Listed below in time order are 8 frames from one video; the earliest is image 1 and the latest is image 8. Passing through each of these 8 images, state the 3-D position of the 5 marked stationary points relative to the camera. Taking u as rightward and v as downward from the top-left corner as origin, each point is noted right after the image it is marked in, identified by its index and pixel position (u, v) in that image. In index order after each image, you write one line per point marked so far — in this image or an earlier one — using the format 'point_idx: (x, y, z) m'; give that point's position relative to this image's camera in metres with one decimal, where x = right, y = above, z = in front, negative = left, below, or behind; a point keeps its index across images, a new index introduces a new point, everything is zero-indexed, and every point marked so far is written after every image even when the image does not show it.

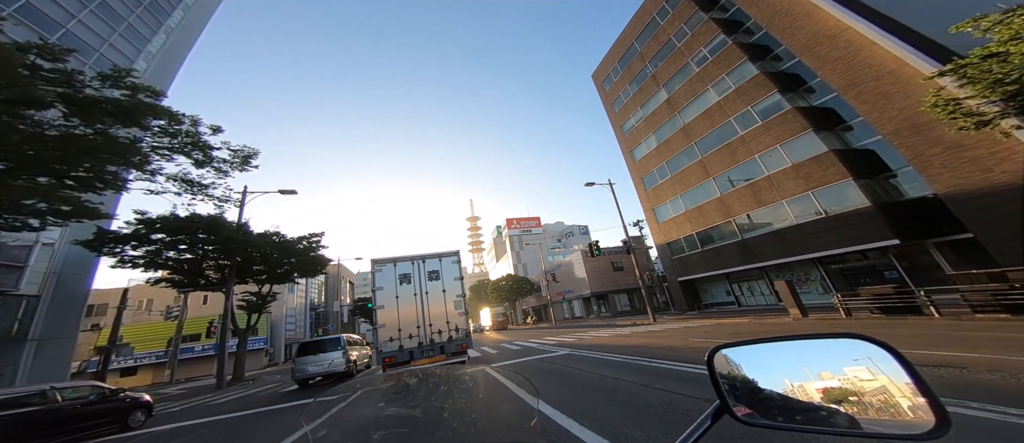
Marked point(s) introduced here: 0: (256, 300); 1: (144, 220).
0: (-14.9, -4.7, +17.3) m
1: (-18.1, 0.0, +14.7) m
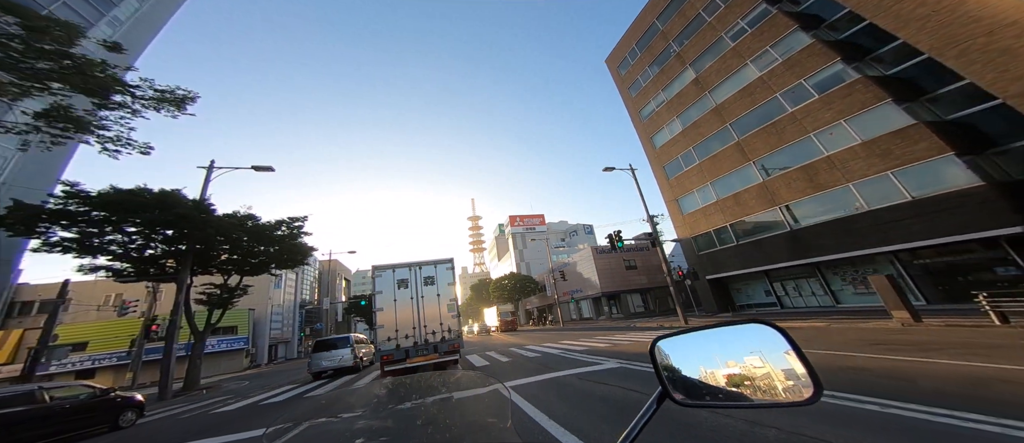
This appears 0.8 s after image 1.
0: (-14.4, -3.7, +14.7) m
1: (-17.6, +1.0, +12.1) m
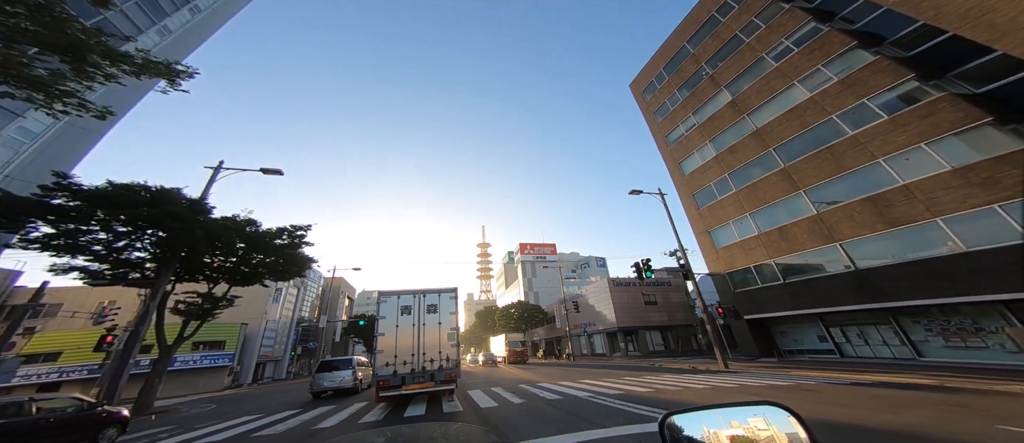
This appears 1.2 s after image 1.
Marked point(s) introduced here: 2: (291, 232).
0: (-13.8, -3.7, +13.3) m
1: (-16.8, +1.4, +11.2) m
2: (-13.0, -0.5, +17.5) m
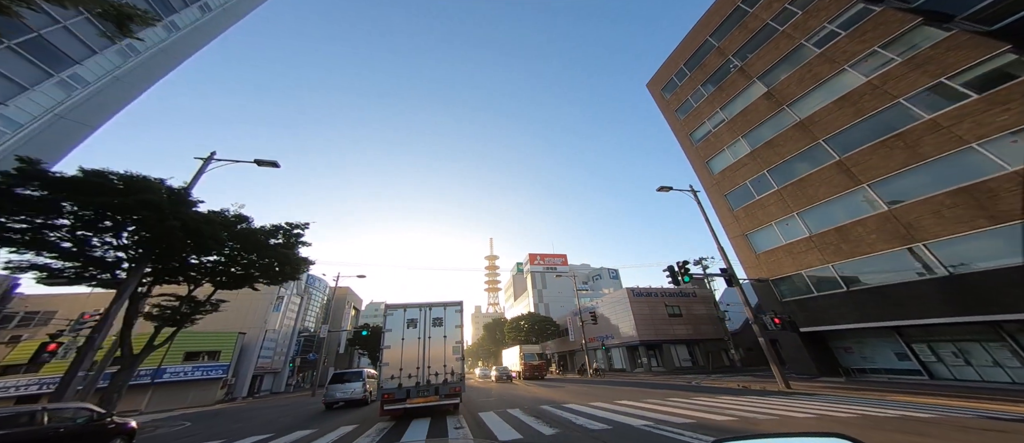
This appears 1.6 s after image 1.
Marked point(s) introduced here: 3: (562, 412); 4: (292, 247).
0: (-13.1, -3.4, +11.7) m
1: (-16.2, +1.8, +10.0) m
2: (-12.2, -0.4, +16.0) m
3: (+1.6, -6.2, +9.7) m
4: (-11.7, -1.4, +16.0) m
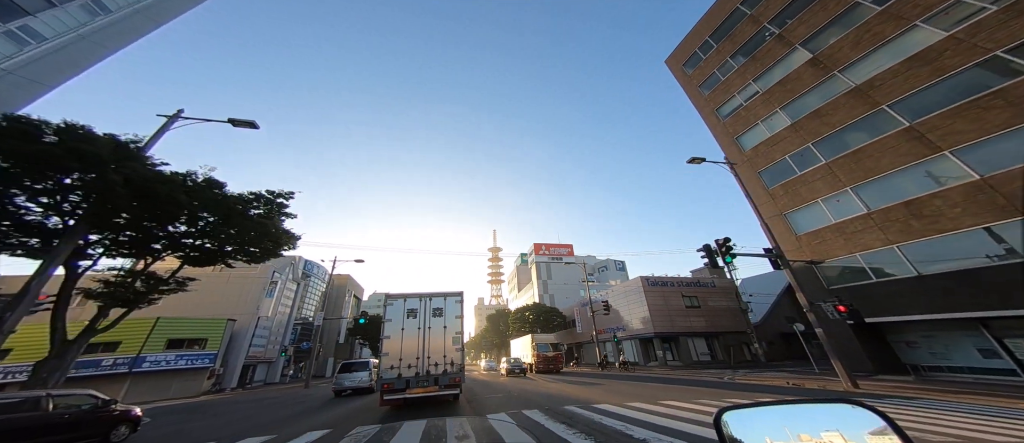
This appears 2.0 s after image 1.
0: (-12.6, -2.1, +9.9) m
1: (-15.6, +3.0, +8.0) m
2: (-11.6, +1.0, +14.1) m
3: (+2.1, -5.0, +7.8) m
4: (-11.2, 0.0, +14.1) m
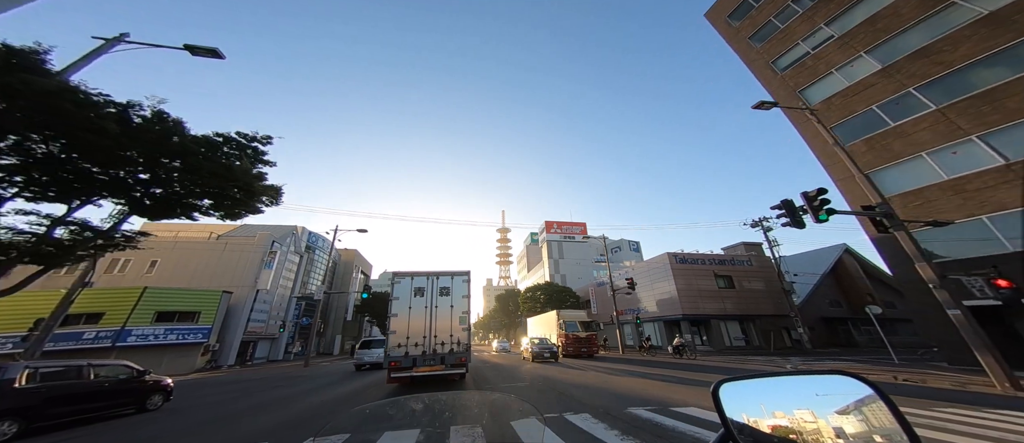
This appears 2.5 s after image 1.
0: (-11.8, -0.4, +7.6) m
1: (-14.8, +4.6, +5.6) m
2: (-10.7, +2.9, +11.6) m
3: (+2.8, -3.6, +5.3) m
4: (-10.3, +1.9, +11.7) m
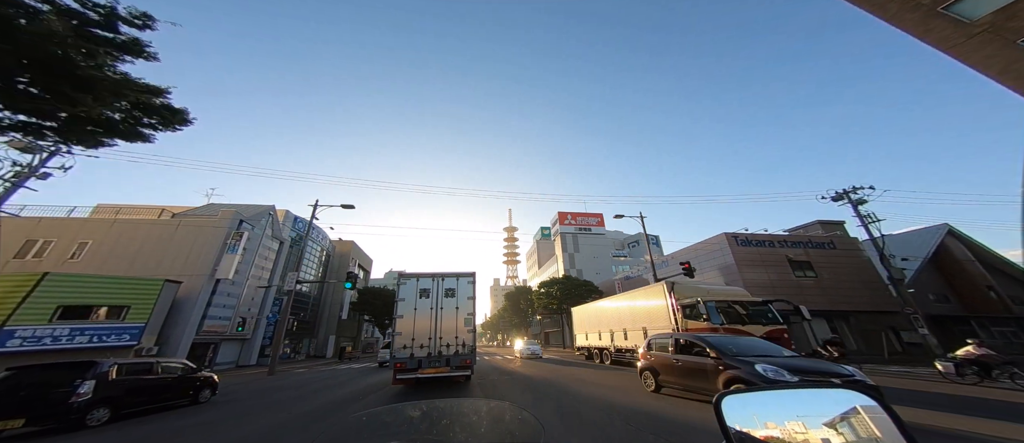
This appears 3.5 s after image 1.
0: (-10.6, +1.5, +2.4) m
1: (-13.7, +6.5, +0.4) m
2: (-9.5, +4.8, +6.4) m
3: (+3.9, -1.6, -0.2) m
4: (-9.0, +3.8, +6.5) m
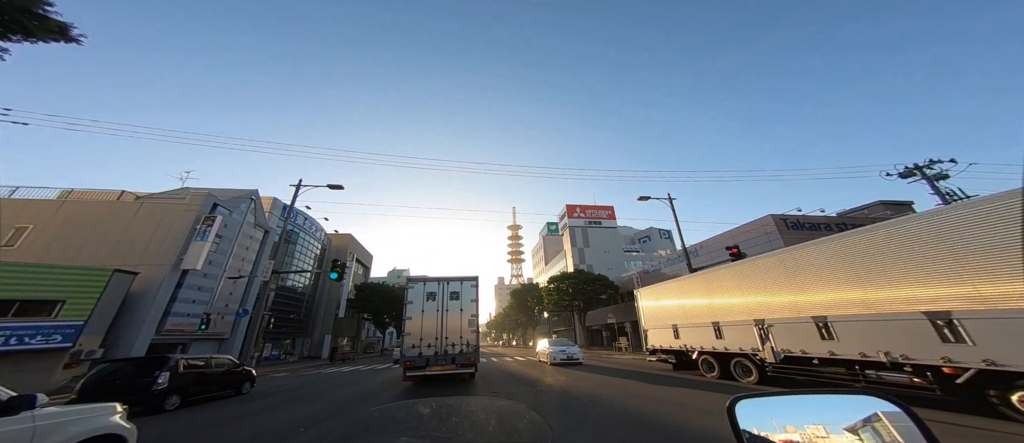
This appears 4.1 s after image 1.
0: (-10.0, +2.6, -0.5) m
1: (-13.2, +7.6, -2.5) m
2: (-8.9, +5.9, +3.4) m
3: (+4.5, -0.4, -3.3) m
4: (-8.4, +4.9, +3.4) m
